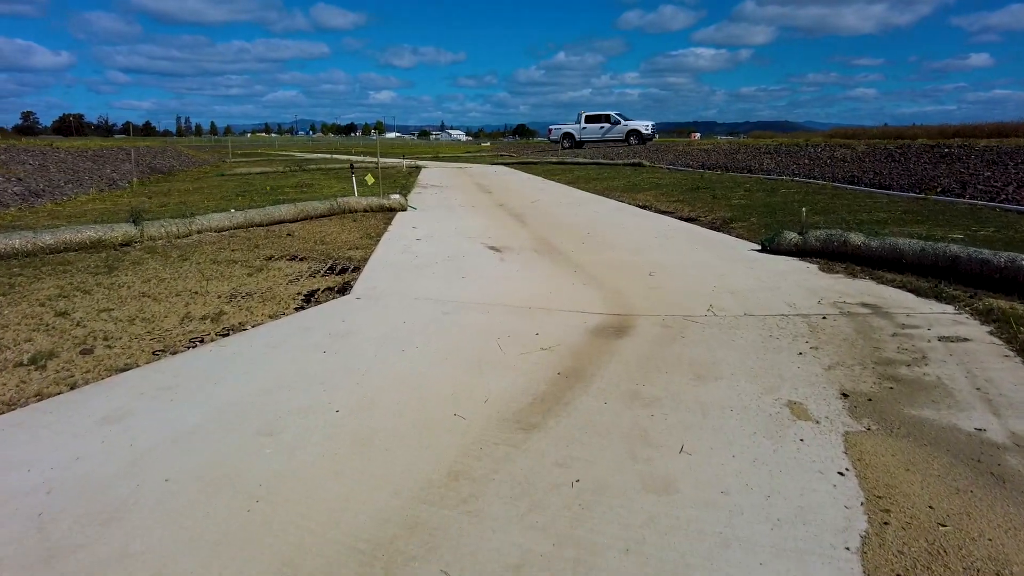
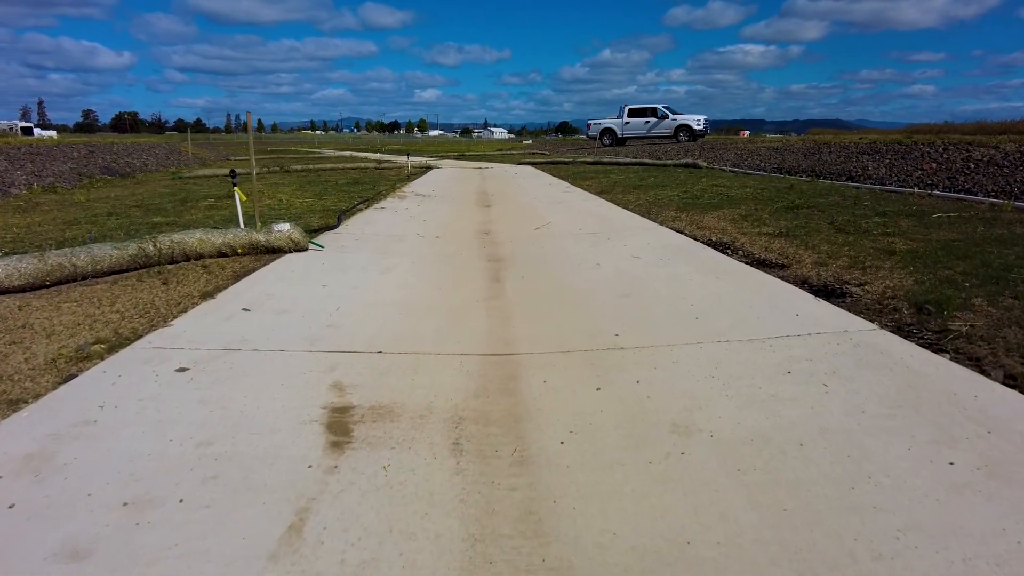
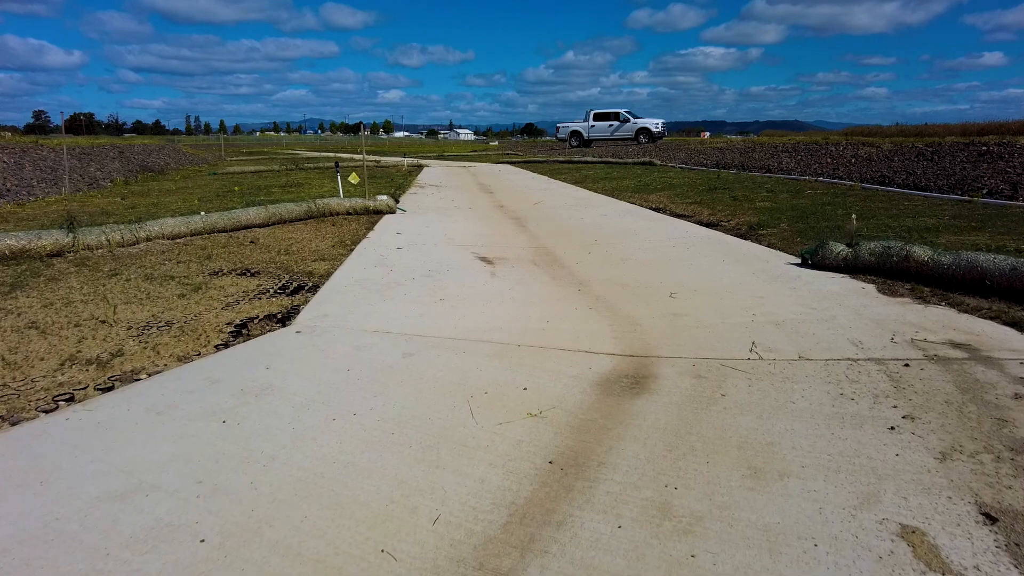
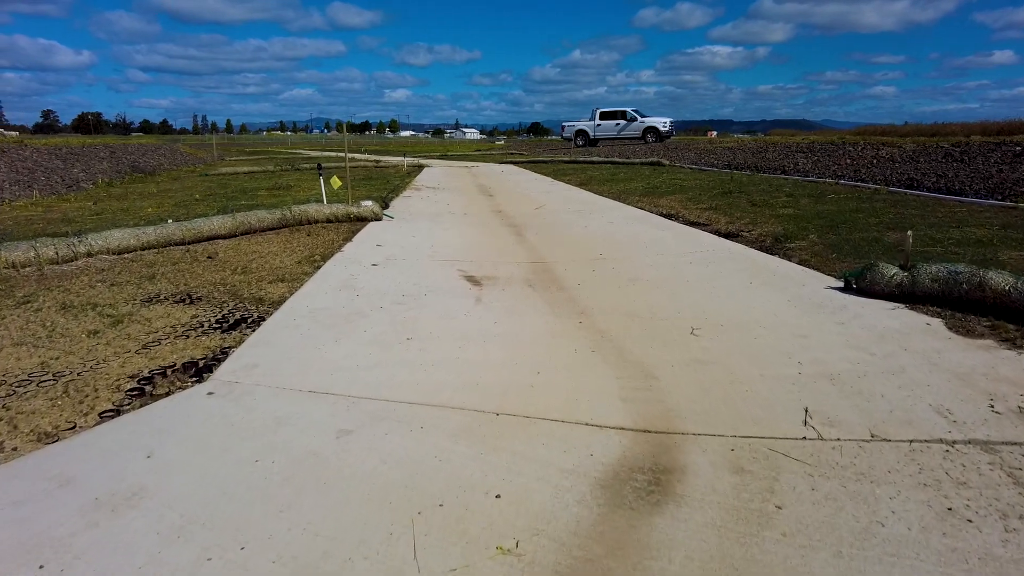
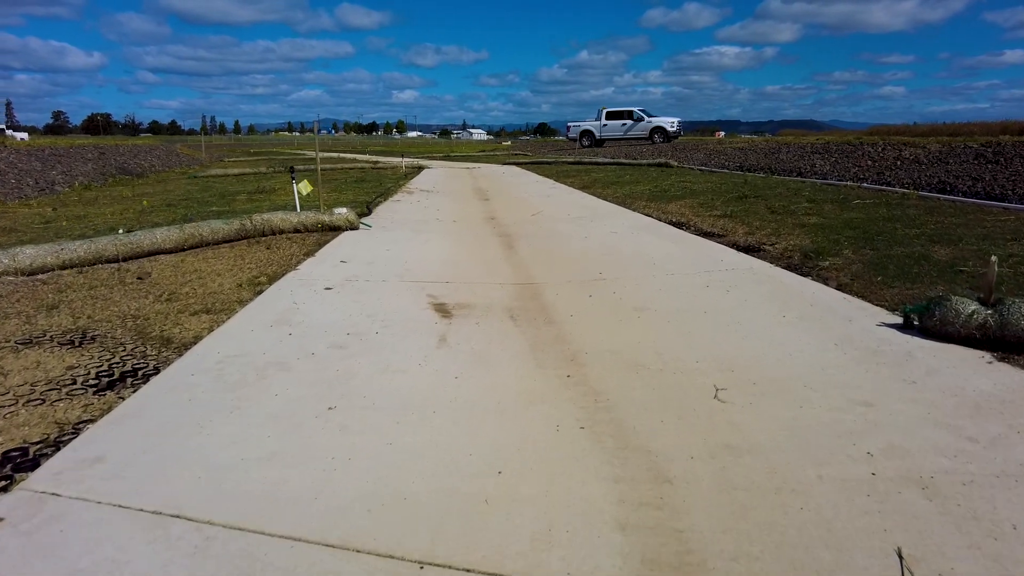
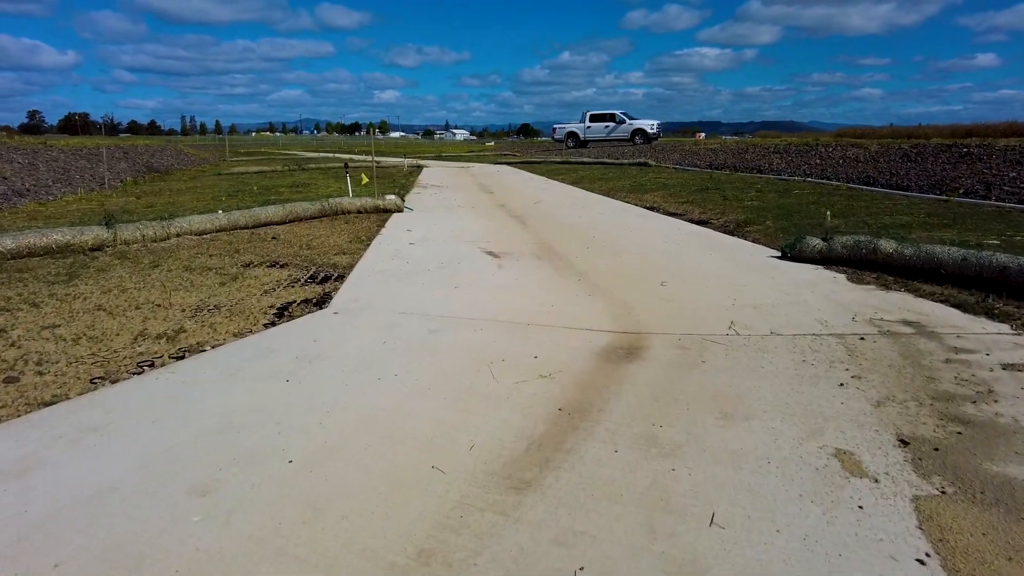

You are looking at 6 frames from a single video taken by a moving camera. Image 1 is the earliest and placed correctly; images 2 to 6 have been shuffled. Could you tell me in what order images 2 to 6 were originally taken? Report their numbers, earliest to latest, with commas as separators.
6, 3, 4, 5, 2
